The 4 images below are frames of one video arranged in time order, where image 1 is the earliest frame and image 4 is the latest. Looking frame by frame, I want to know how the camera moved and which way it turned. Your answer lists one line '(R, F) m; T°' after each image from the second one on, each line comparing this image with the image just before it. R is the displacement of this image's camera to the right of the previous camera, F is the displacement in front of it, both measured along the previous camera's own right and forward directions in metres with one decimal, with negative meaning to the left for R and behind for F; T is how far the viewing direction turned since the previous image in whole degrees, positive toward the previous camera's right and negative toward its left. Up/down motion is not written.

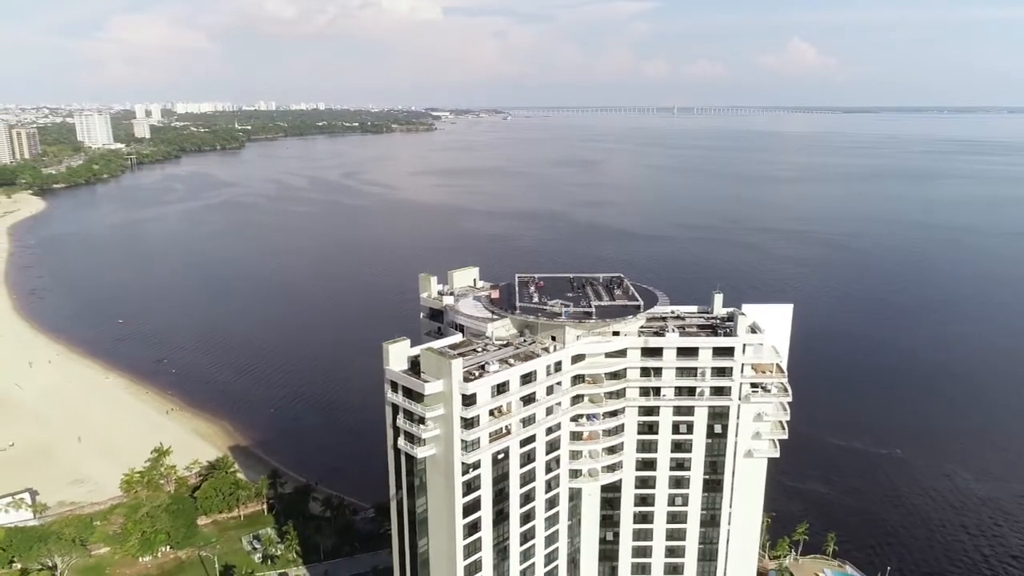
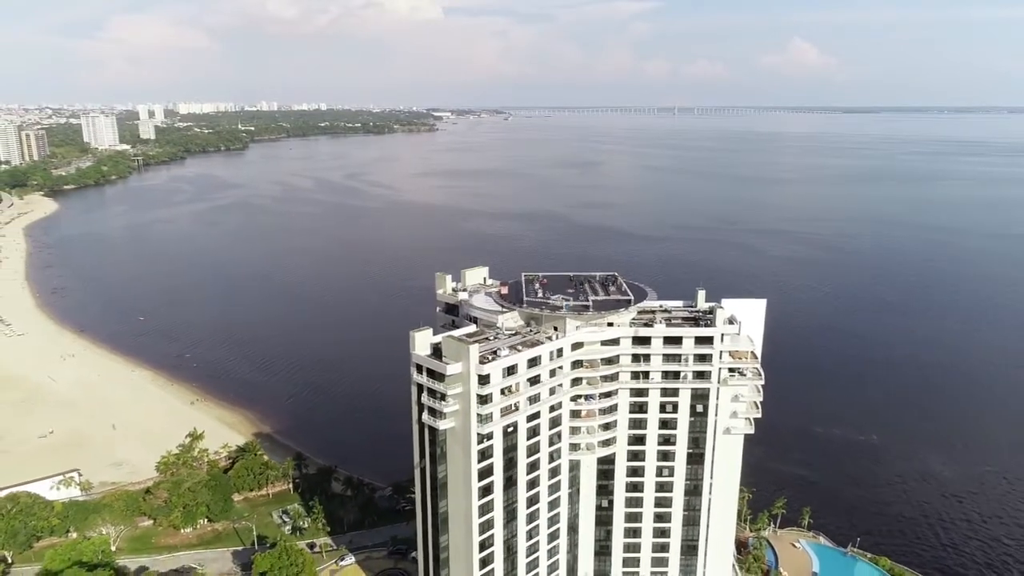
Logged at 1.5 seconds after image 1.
(-0.3, -4.3) m; 0°
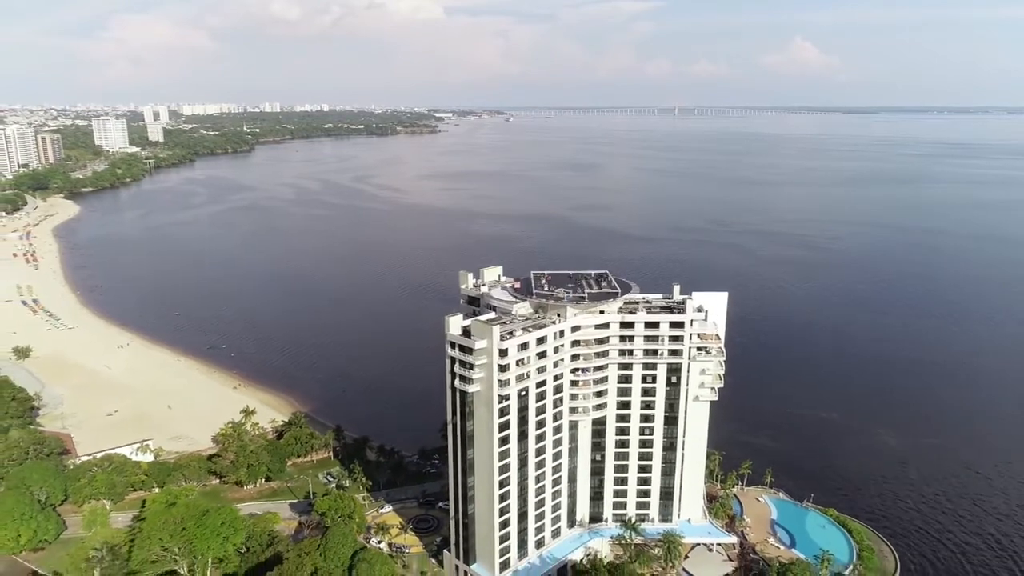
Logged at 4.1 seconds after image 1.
(-0.7, -8.6) m; 0°
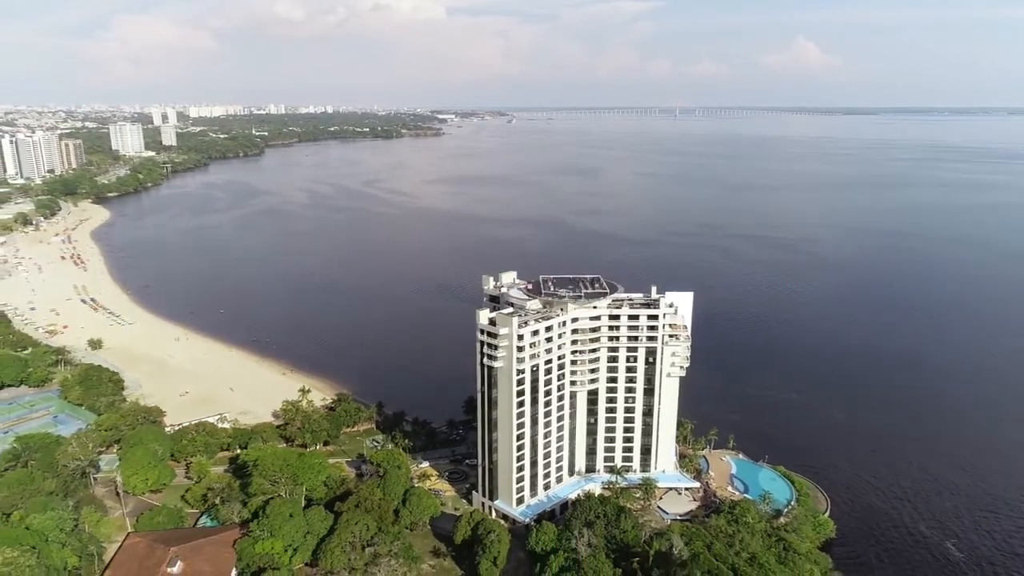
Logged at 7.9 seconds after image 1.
(-1.0, -12.7) m; 0°
